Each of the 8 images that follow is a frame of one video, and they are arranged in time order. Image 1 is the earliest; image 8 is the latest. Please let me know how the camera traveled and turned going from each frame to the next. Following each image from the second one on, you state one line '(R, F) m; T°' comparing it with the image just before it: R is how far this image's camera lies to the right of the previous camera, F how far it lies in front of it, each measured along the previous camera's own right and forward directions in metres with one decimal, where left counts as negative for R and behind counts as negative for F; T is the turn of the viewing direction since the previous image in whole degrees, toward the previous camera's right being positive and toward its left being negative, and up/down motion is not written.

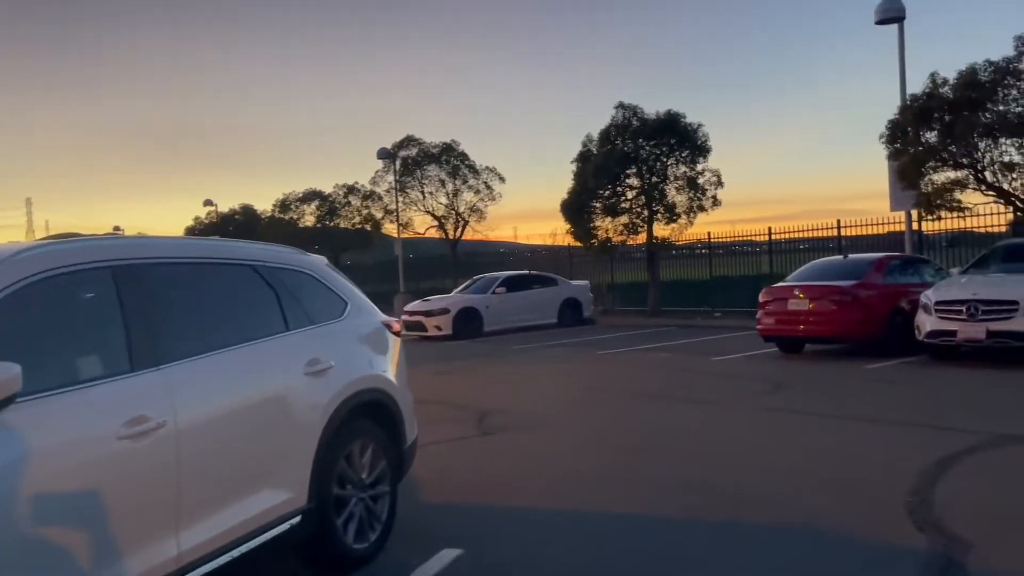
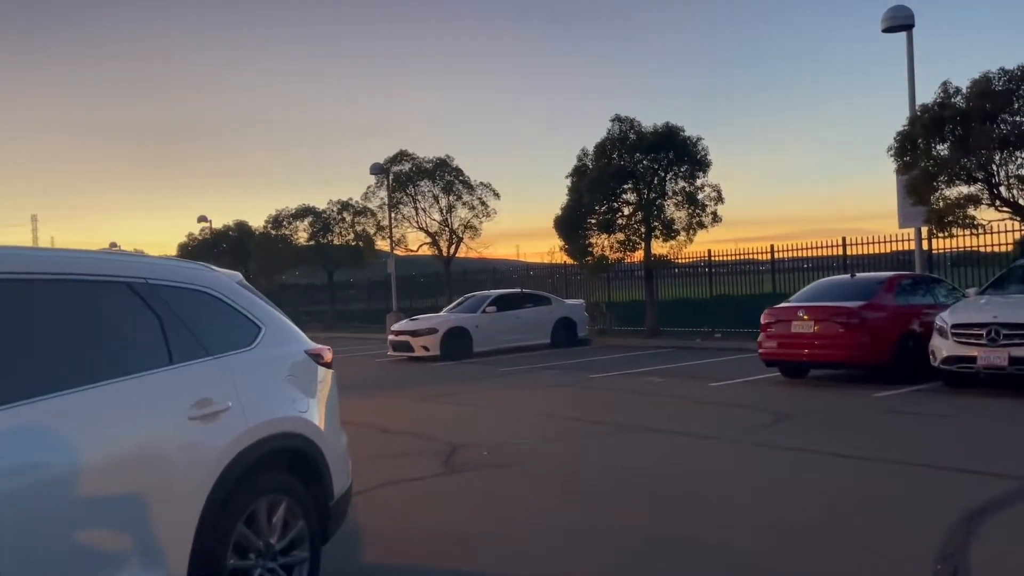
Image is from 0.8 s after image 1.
(+0.3, +1.0) m; 0°
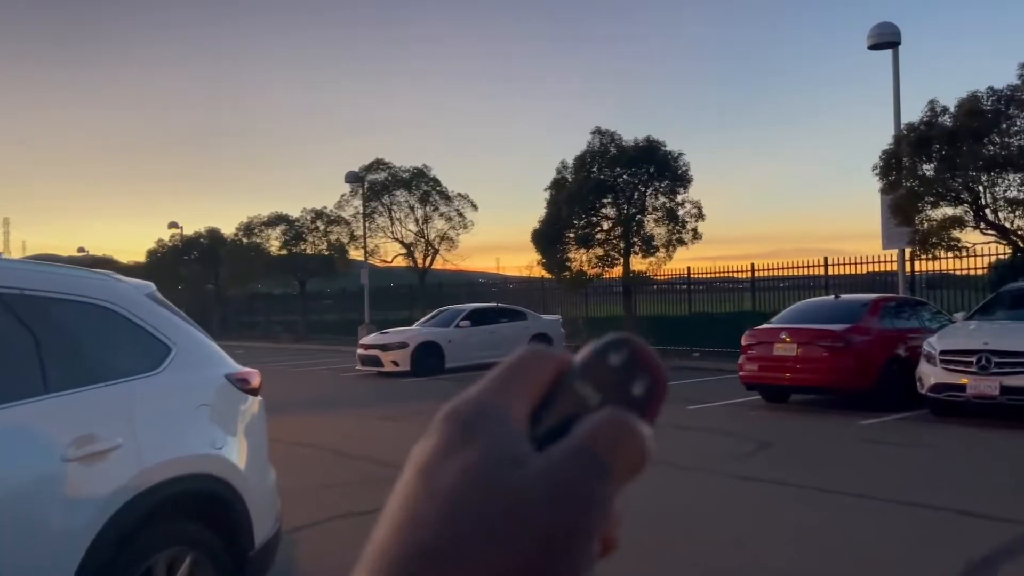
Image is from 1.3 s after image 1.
(+0.1, +0.7) m; +1°
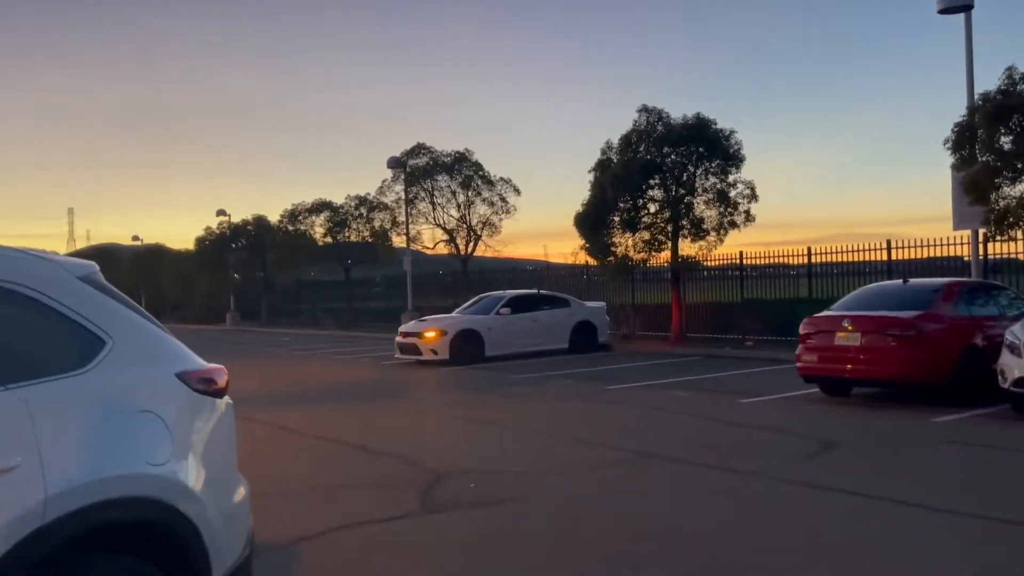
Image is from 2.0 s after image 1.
(+0.2, +0.9) m; -3°
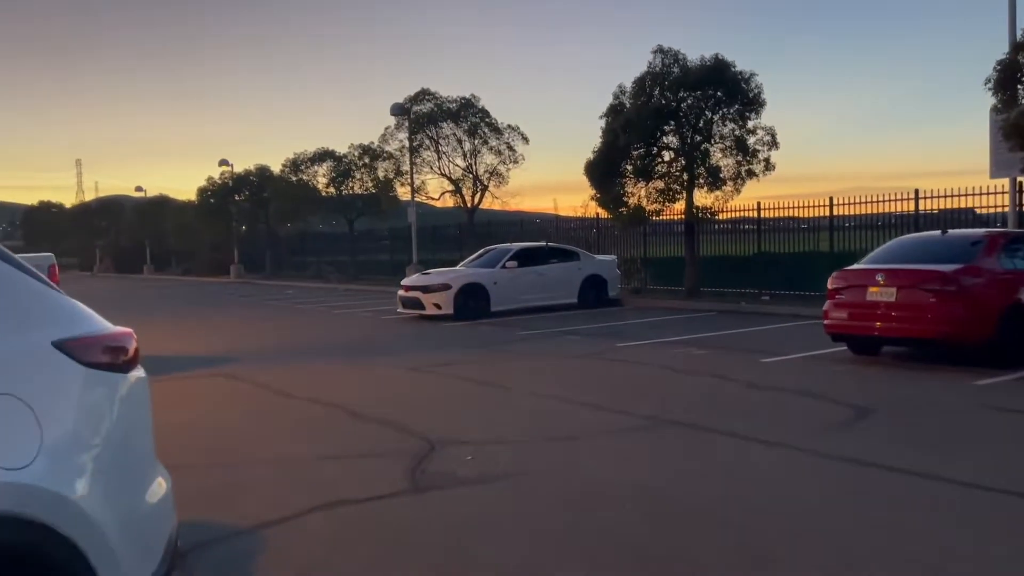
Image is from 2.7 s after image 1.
(+0.1, +1.0) m; -1°
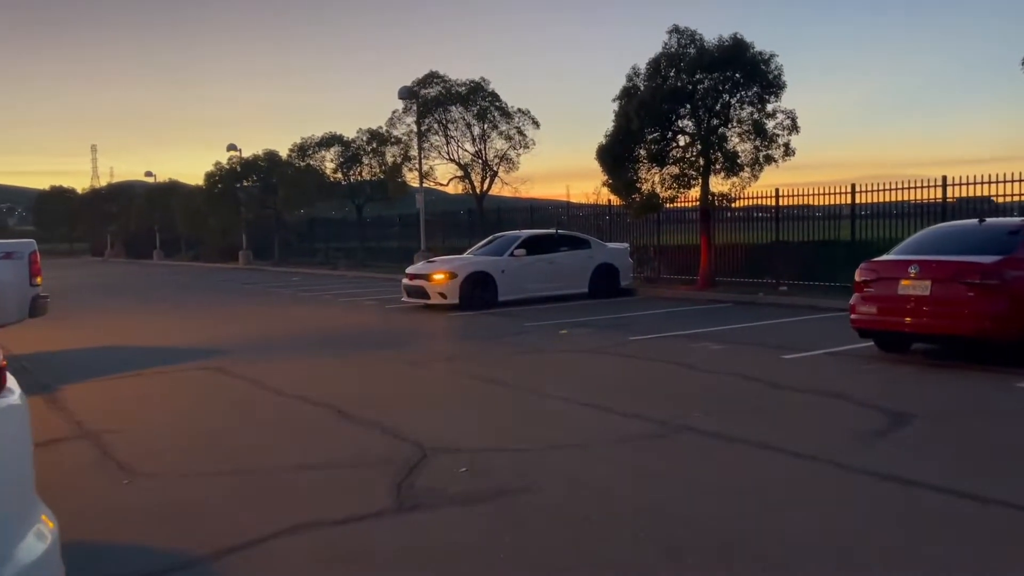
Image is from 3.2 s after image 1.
(+0.1, +0.8) m; -1°
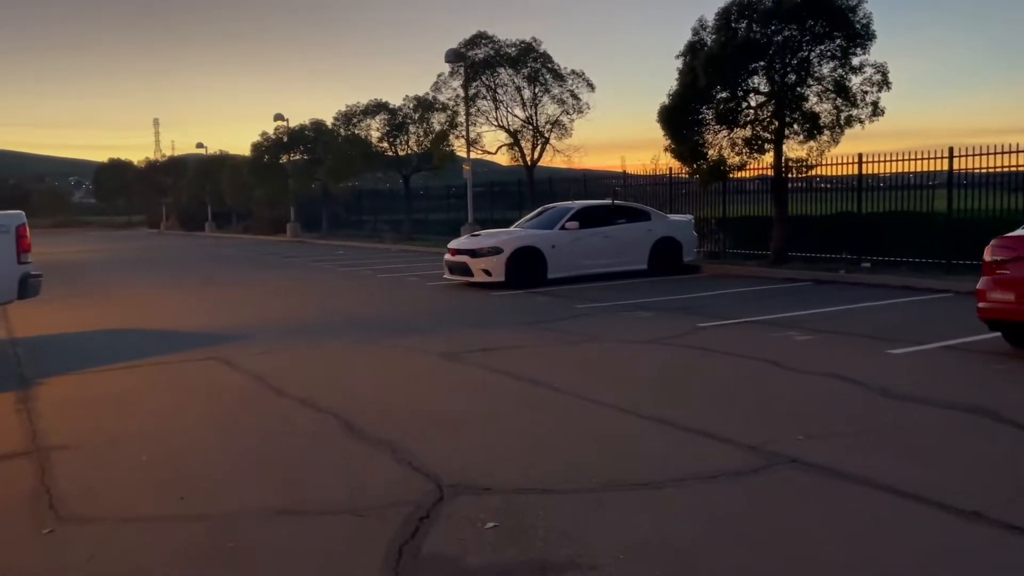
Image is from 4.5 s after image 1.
(0.0, +1.8) m; -4°
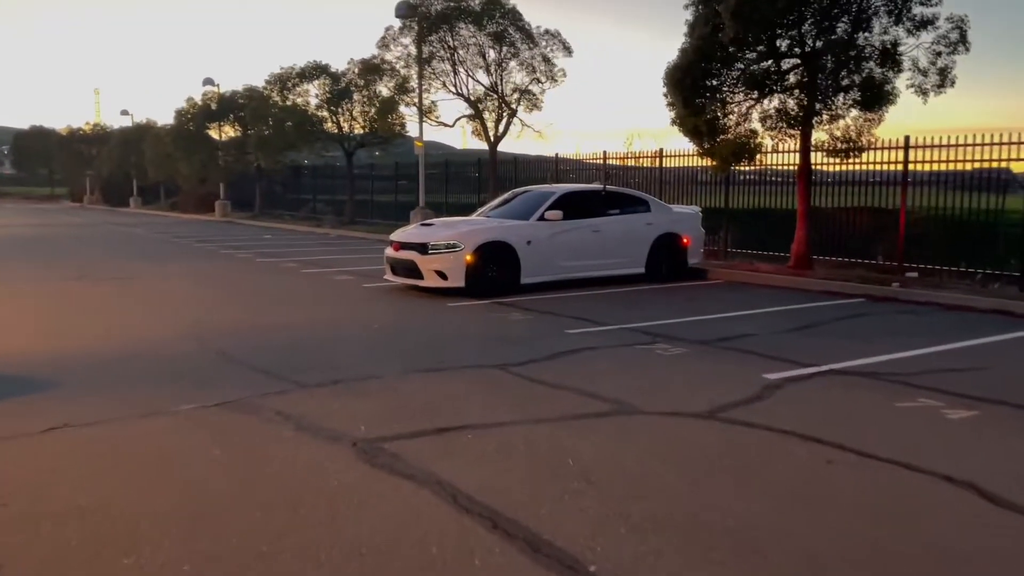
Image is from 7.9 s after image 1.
(-0.2, +4.6) m; +3°
